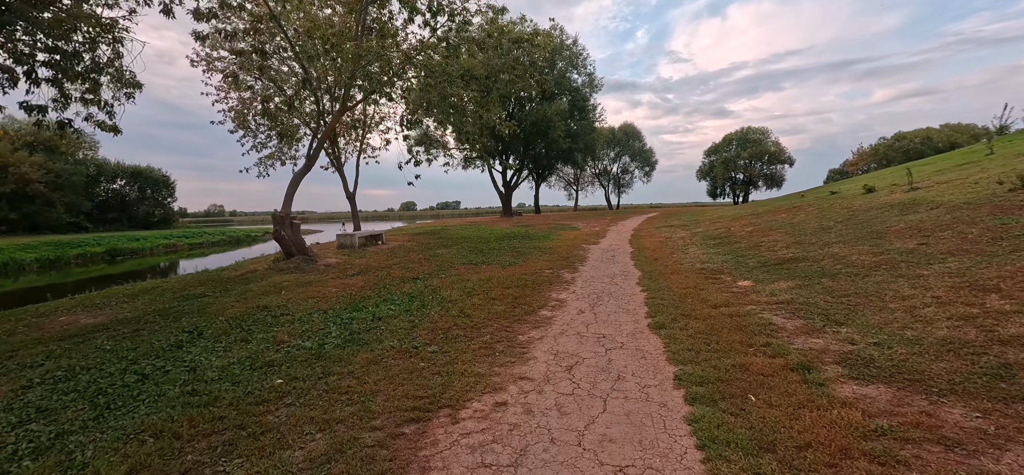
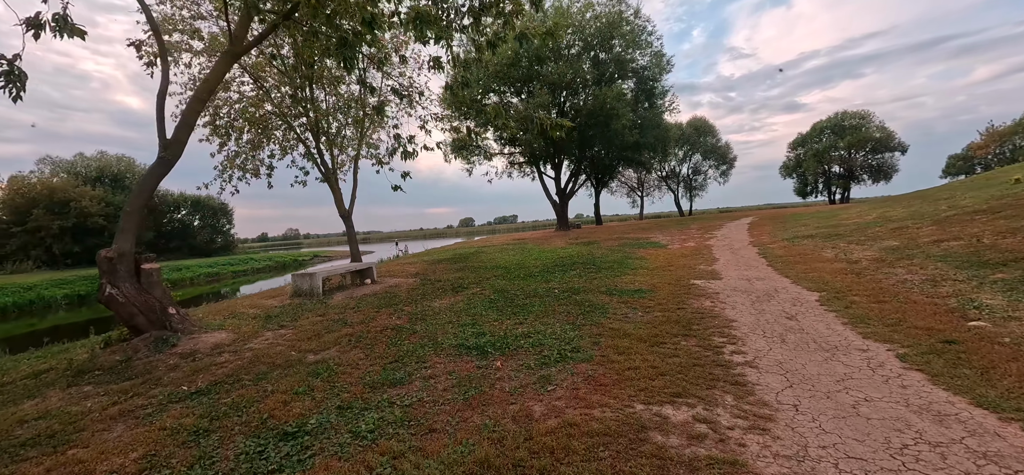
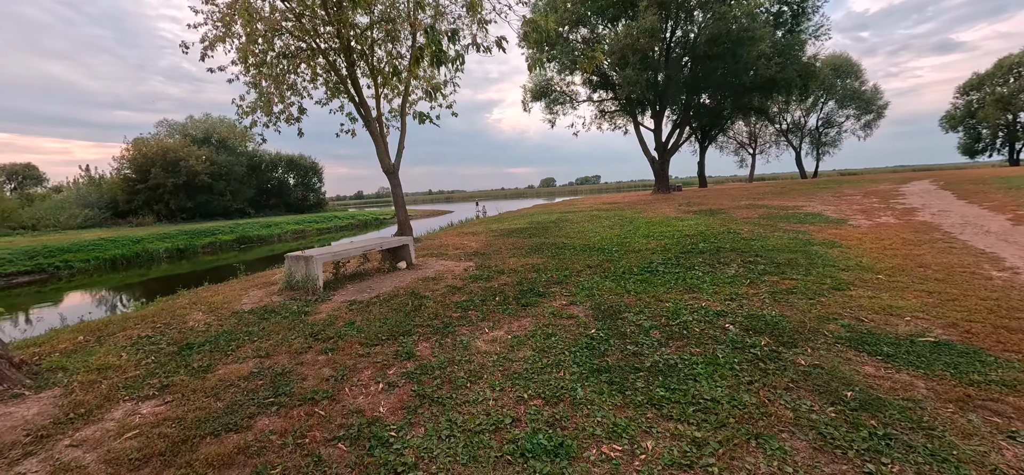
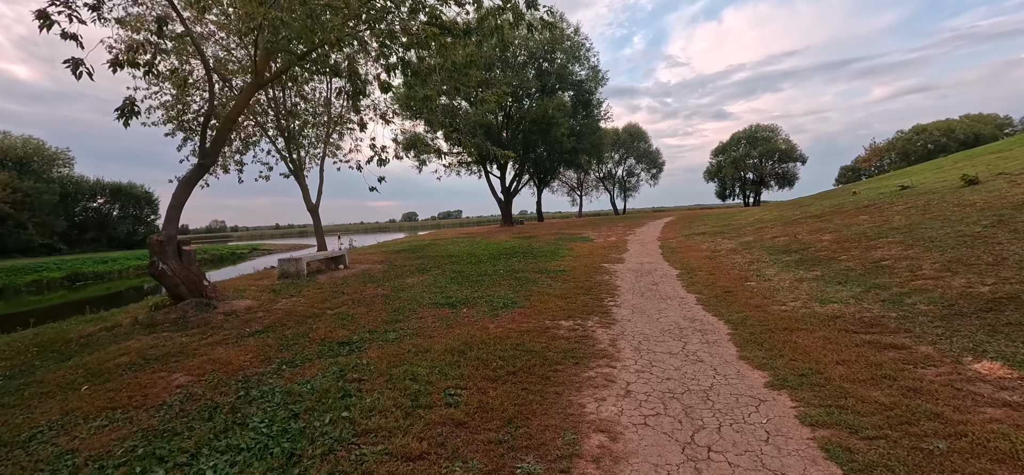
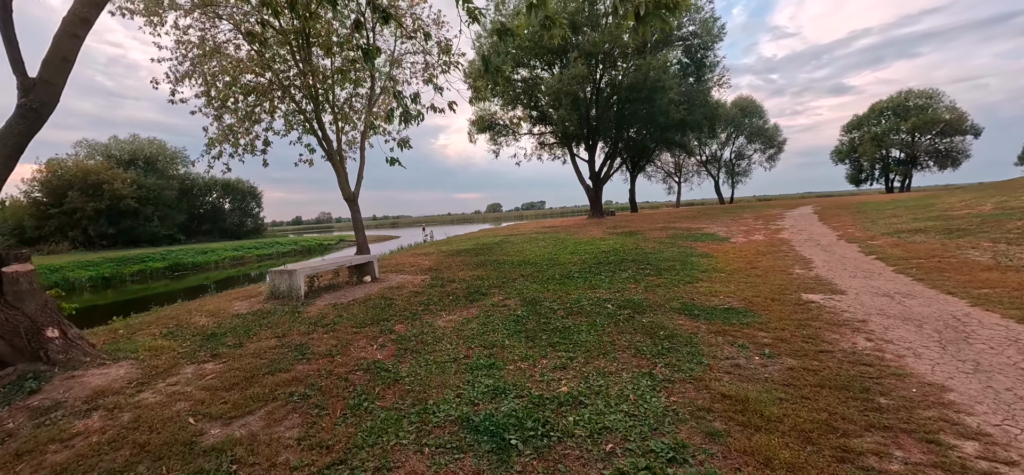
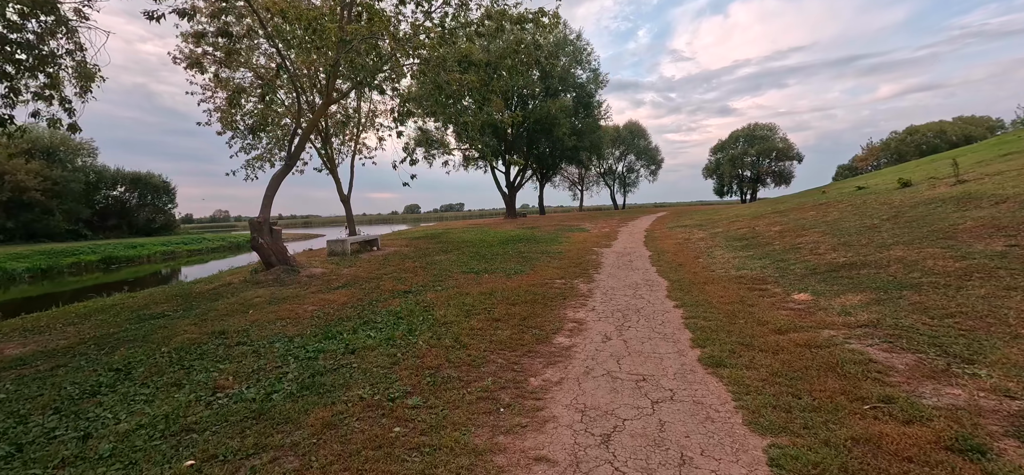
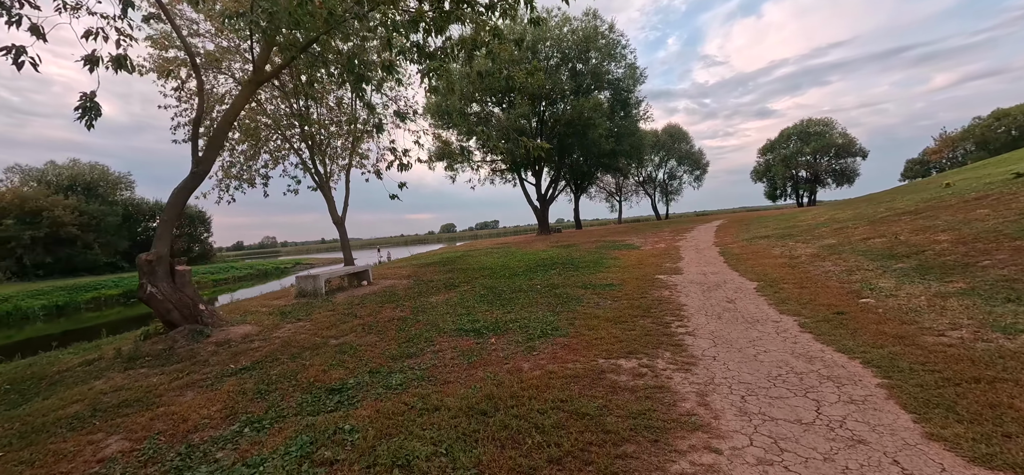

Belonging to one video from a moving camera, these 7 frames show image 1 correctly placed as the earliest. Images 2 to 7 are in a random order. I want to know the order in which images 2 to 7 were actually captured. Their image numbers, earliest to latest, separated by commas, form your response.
6, 4, 7, 2, 5, 3
